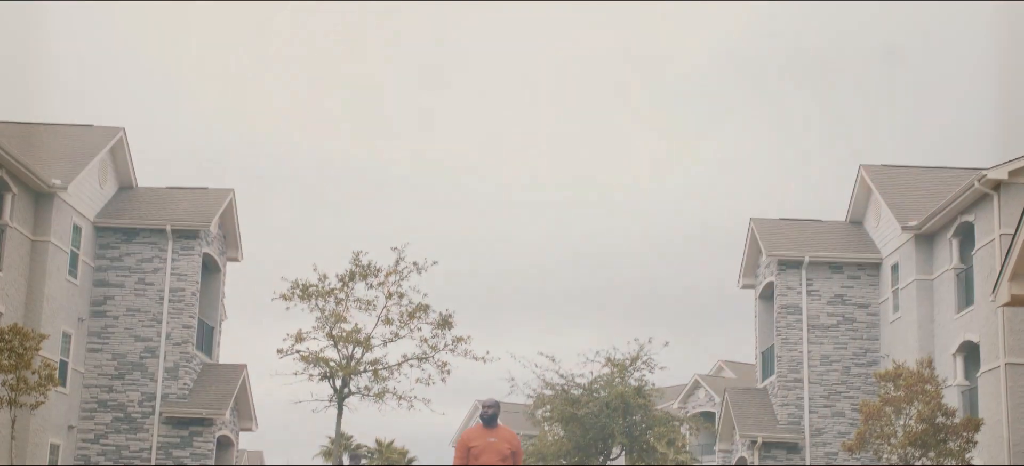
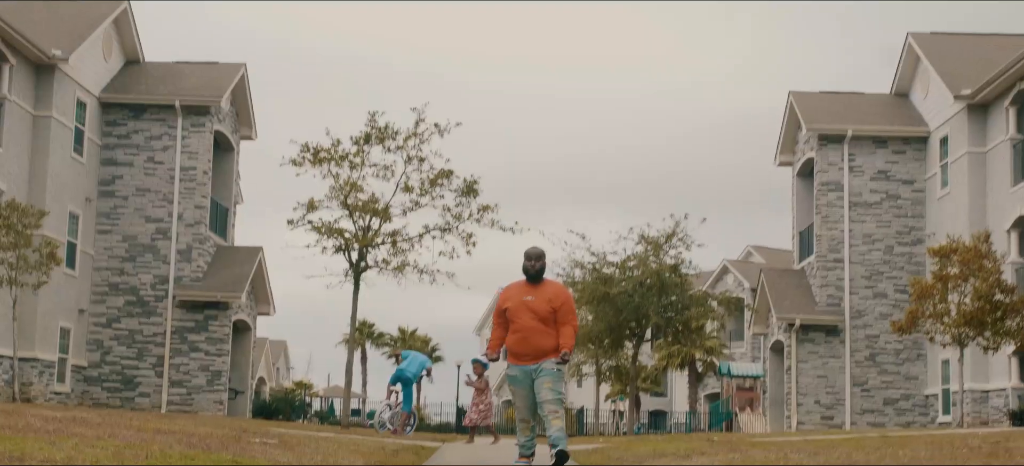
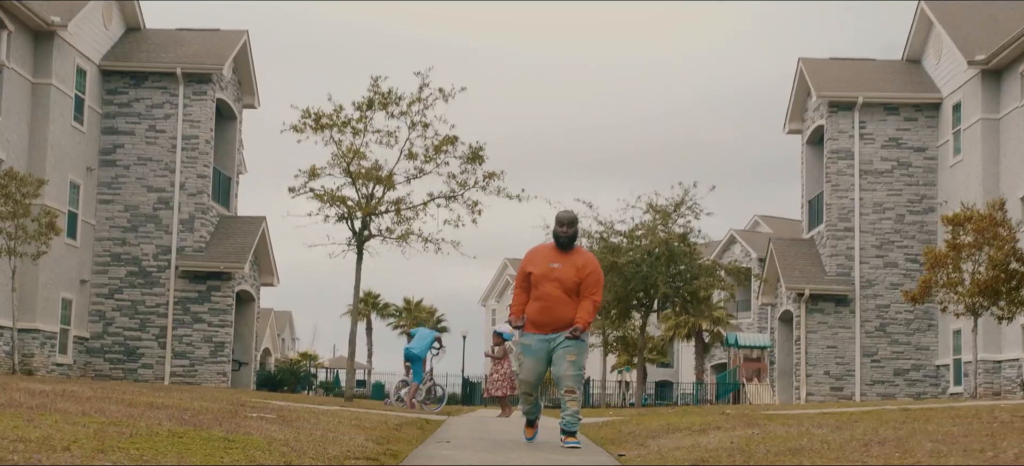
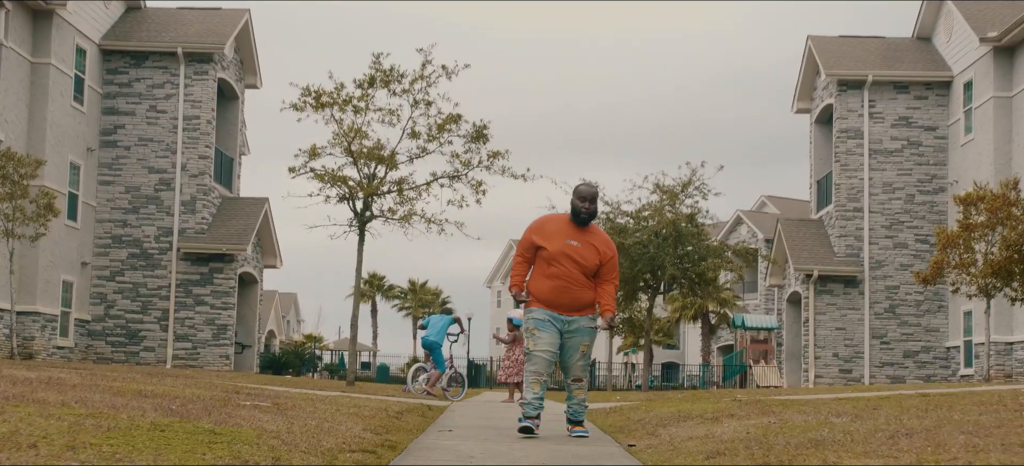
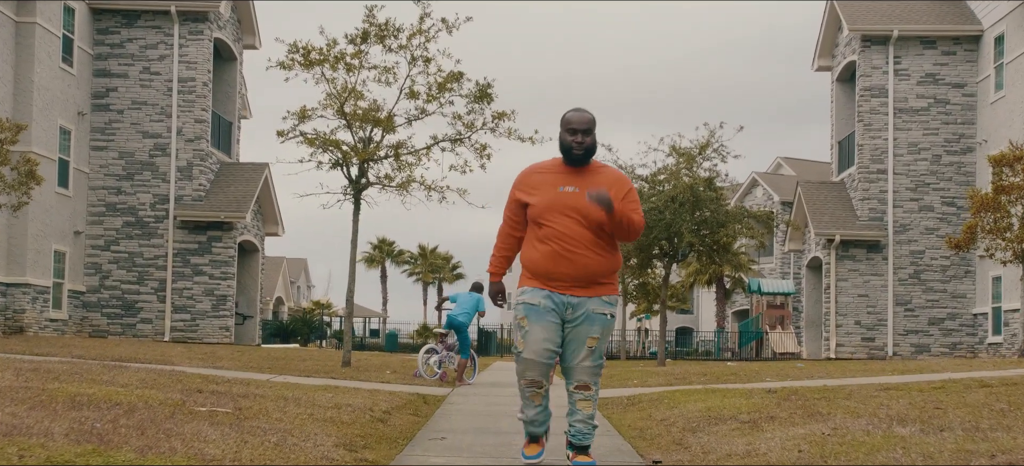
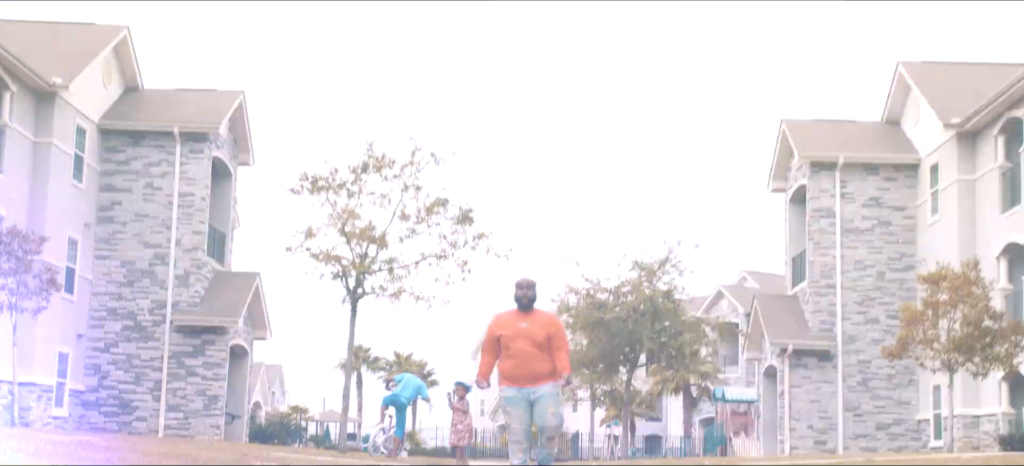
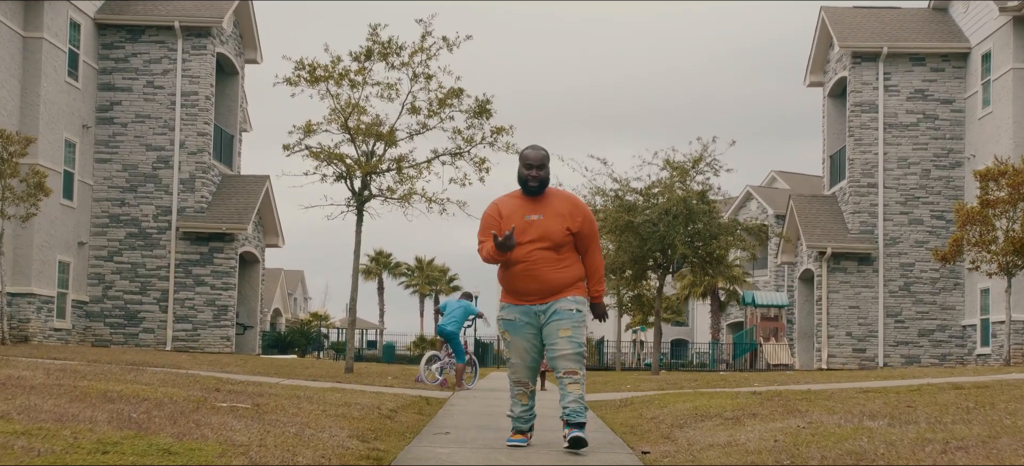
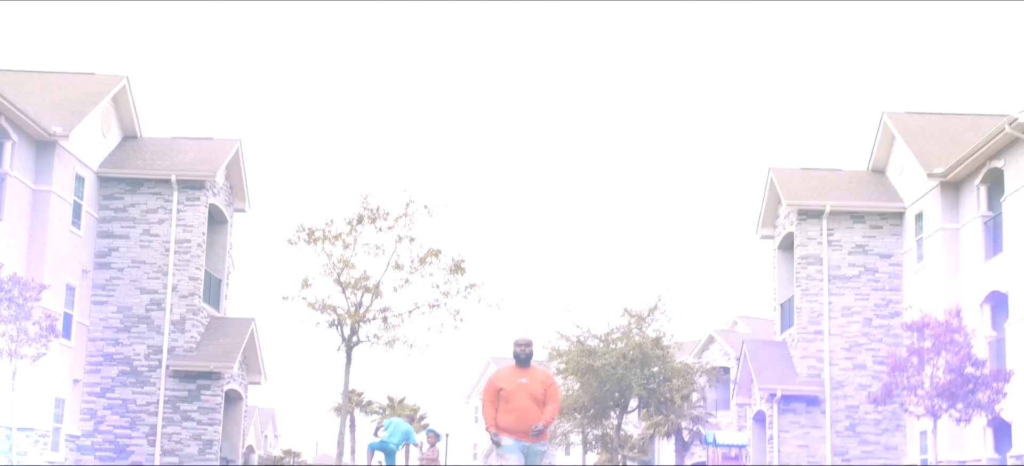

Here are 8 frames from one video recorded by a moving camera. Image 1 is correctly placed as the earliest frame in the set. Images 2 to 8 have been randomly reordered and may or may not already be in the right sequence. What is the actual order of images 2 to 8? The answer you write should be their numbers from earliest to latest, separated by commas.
8, 6, 2, 3, 4, 7, 5
